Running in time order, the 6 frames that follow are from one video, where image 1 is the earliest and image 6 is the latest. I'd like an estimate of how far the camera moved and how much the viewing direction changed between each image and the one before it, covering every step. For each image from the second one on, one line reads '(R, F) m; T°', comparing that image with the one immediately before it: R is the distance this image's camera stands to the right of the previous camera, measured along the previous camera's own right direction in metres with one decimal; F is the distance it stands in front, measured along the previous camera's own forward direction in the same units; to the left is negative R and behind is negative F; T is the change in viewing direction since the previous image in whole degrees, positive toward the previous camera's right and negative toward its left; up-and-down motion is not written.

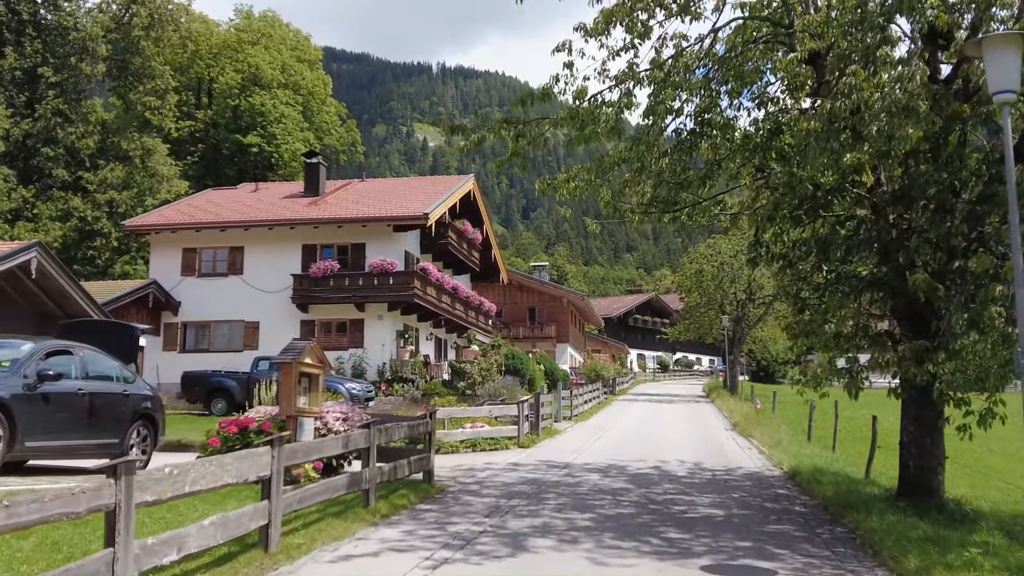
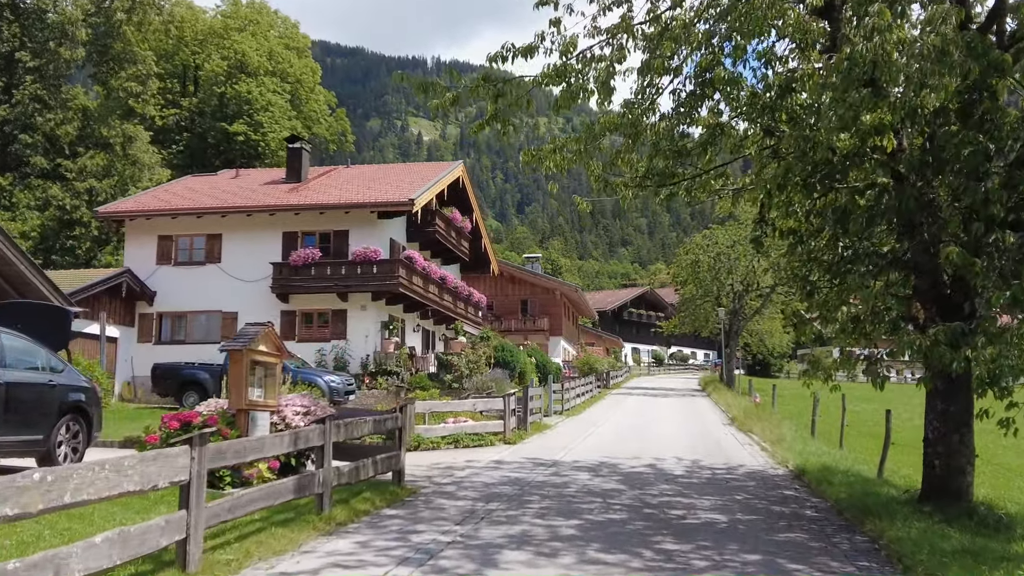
(+0.2, +1.2) m; 0°
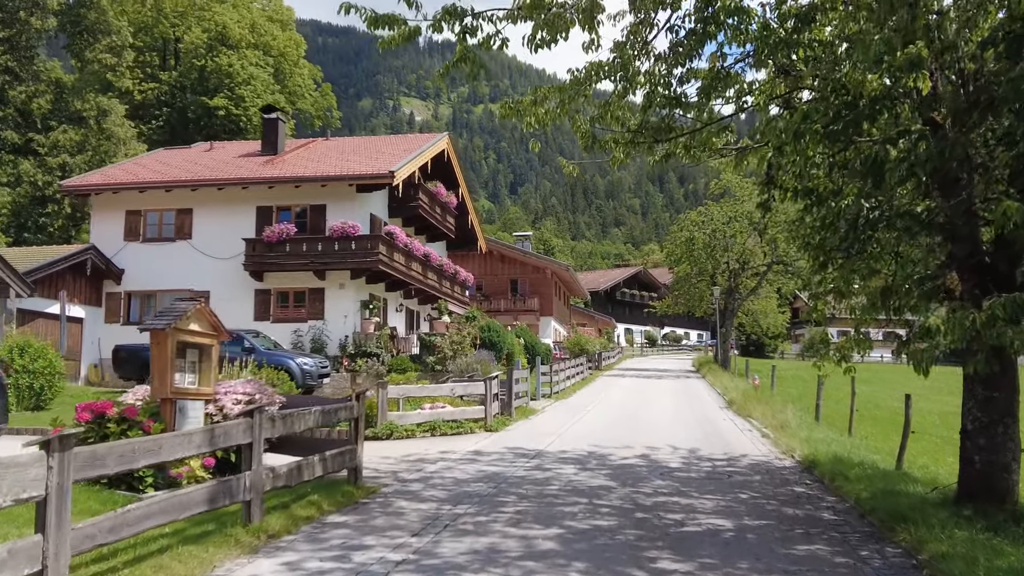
(+0.2, +1.4) m; 0°
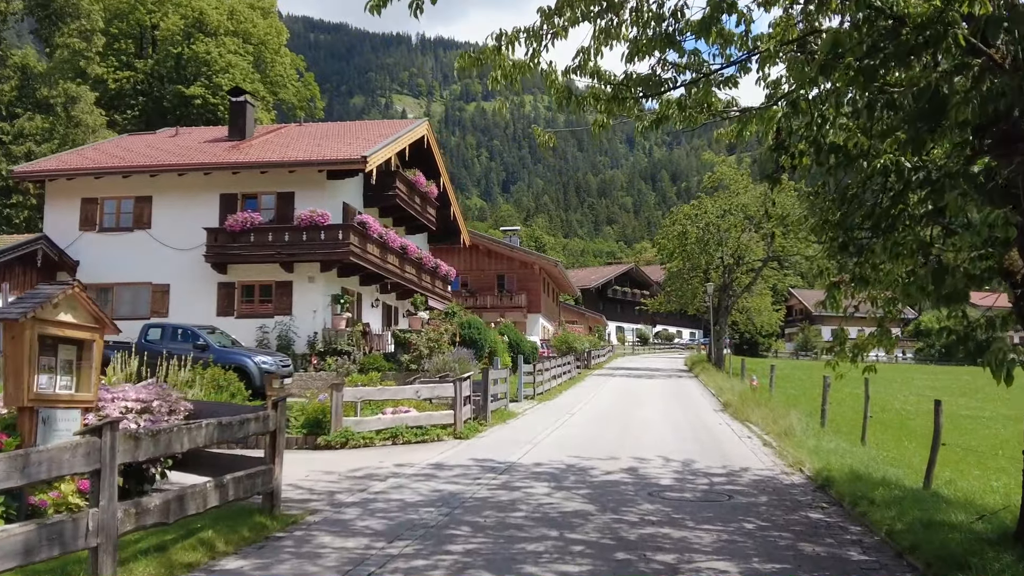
(+0.3, +1.7) m; +1°
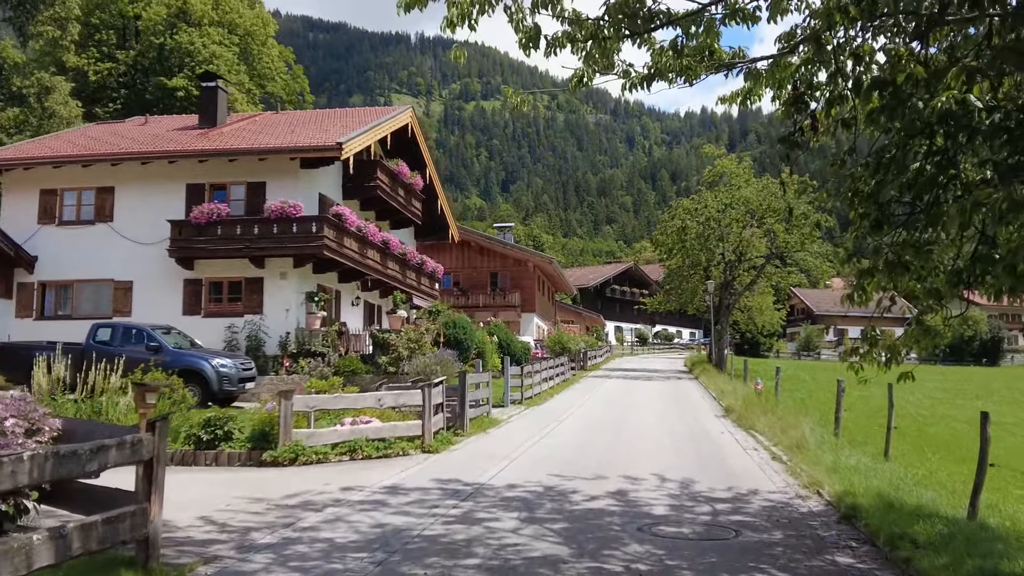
(+0.4, +1.7) m; 0°
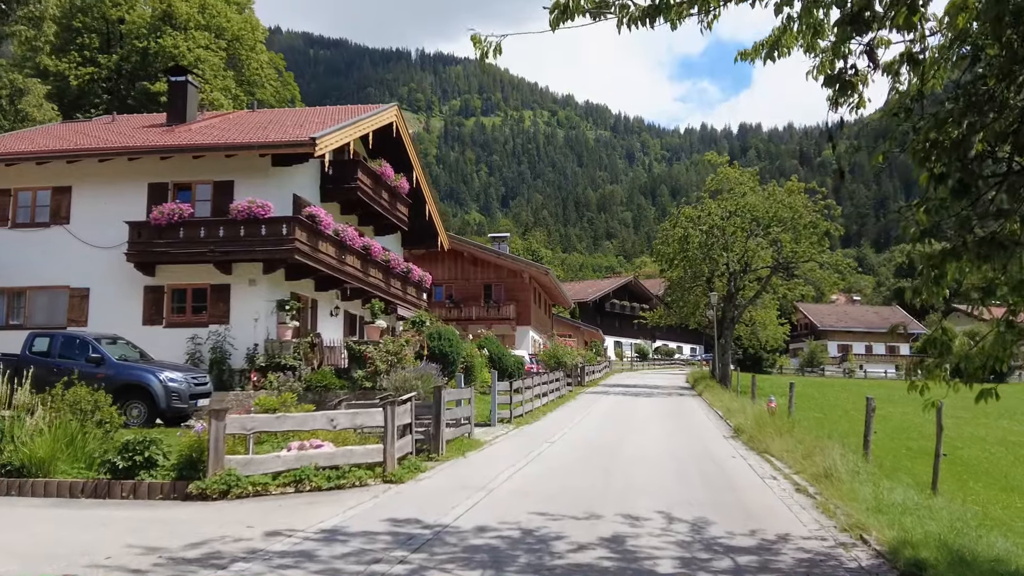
(+0.3, +1.9) m; 0°
